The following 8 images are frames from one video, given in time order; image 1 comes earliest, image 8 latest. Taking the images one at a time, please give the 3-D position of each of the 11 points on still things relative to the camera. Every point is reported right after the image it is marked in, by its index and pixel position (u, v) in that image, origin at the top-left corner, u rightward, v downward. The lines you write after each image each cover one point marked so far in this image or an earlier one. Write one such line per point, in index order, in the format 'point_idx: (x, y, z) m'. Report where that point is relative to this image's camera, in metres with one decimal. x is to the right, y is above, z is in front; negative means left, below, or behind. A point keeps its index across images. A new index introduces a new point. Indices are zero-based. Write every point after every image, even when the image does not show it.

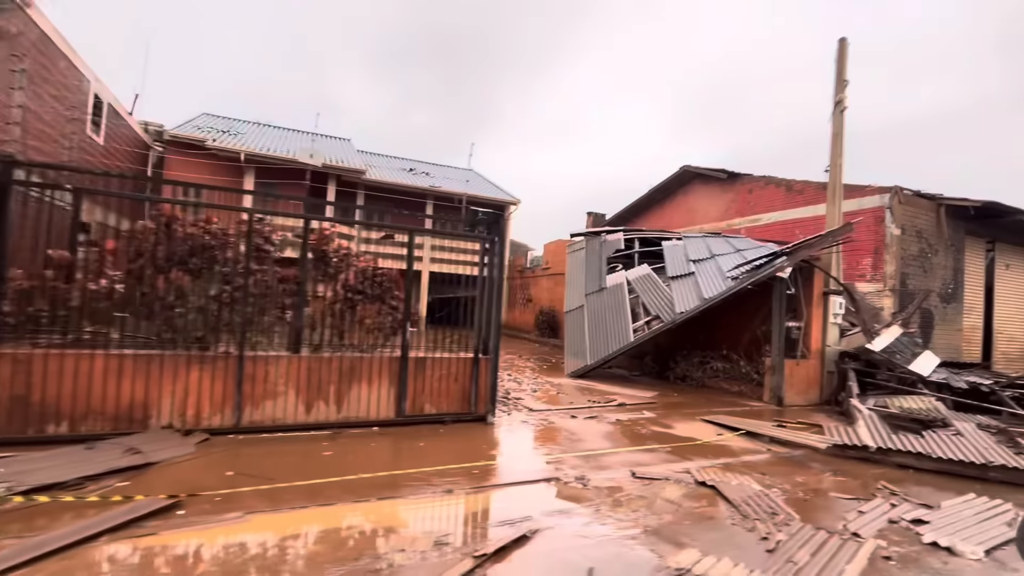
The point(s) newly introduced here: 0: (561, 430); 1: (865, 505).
0: (+0.6, -1.8, +6.1) m
1: (+3.0, -1.8, +4.1) m
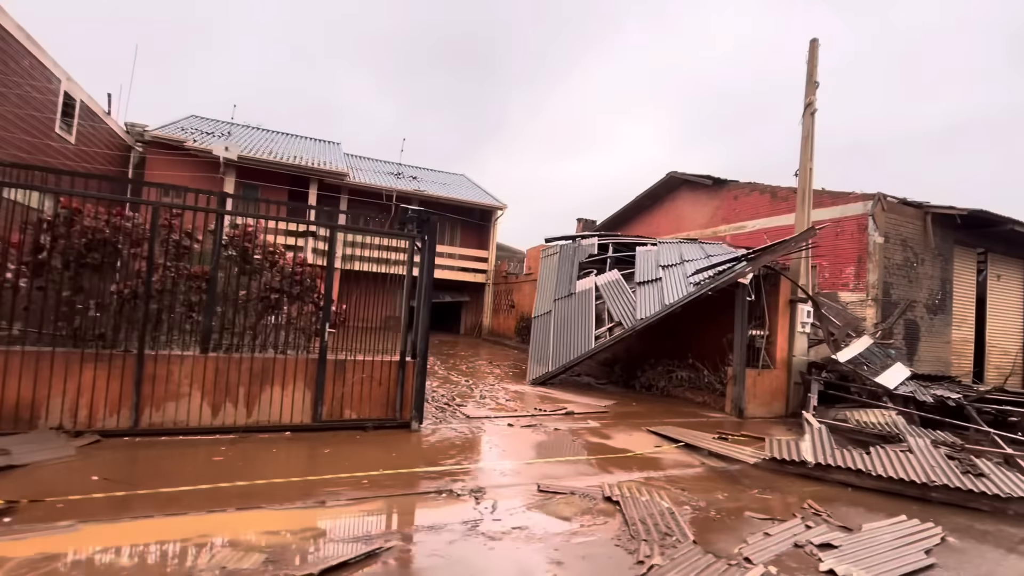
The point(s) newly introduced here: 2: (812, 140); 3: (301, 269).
0: (-0.3, -1.8, +5.8) m
1: (+2.0, -1.9, +3.8) m
2: (+5.8, +2.8, +9.3) m
3: (-2.5, +0.2, +5.8) m
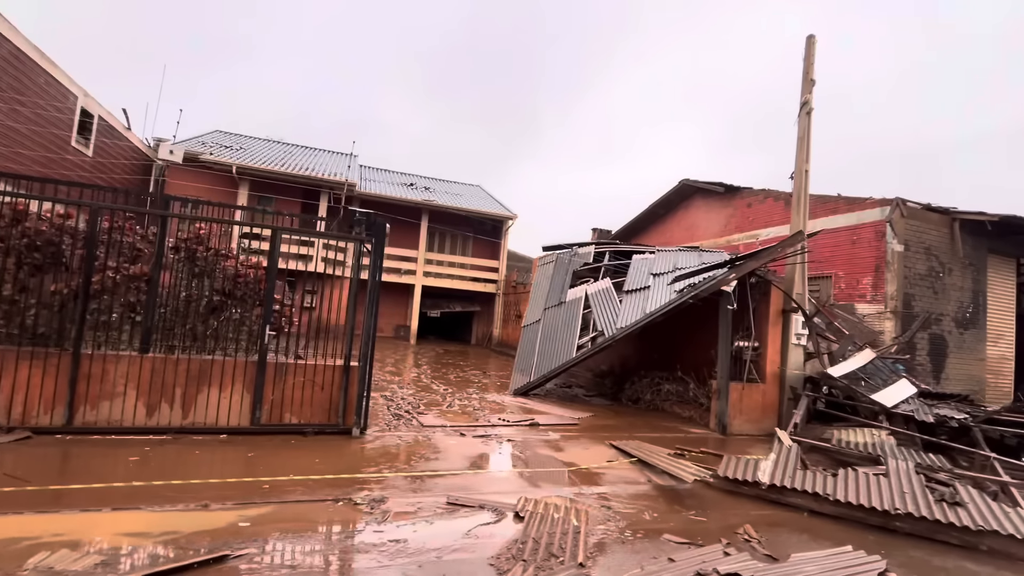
0: (-1.0, -1.9, +5.6) m
1: (+1.2, -1.9, +3.4) m
2: (+5.4, +2.7, +8.8) m
3: (-3.2, +0.2, +5.8) m
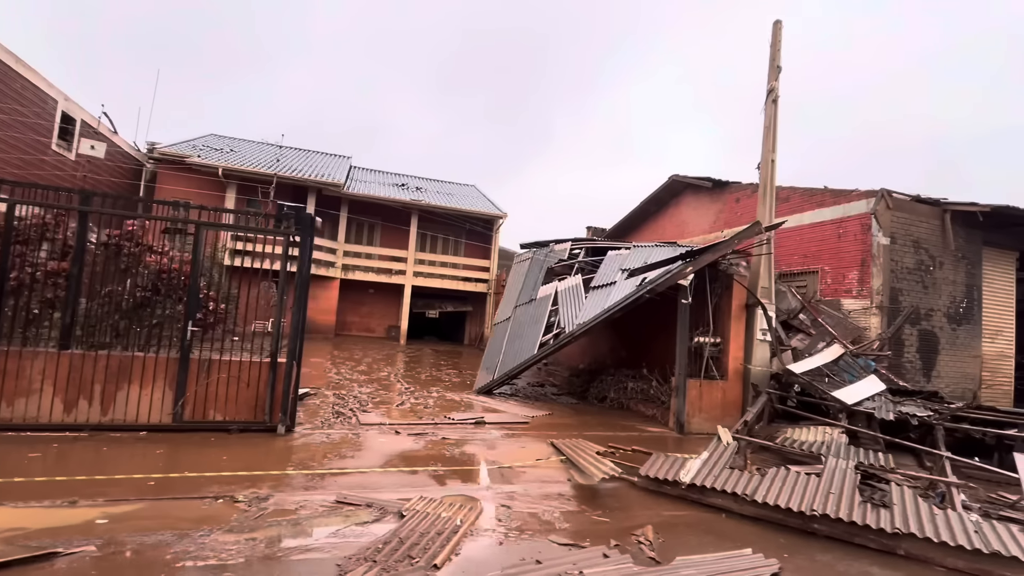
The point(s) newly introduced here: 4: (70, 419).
0: (-1.8, -1.8, +5.5) m
1: (+0.3, -1.8, +3.2) m
2: (+4.6, +2.8, +8.5) m
3: (-4.0, +0.3, +5.7) m
4: (-4.7, -1.4, +5.1) m
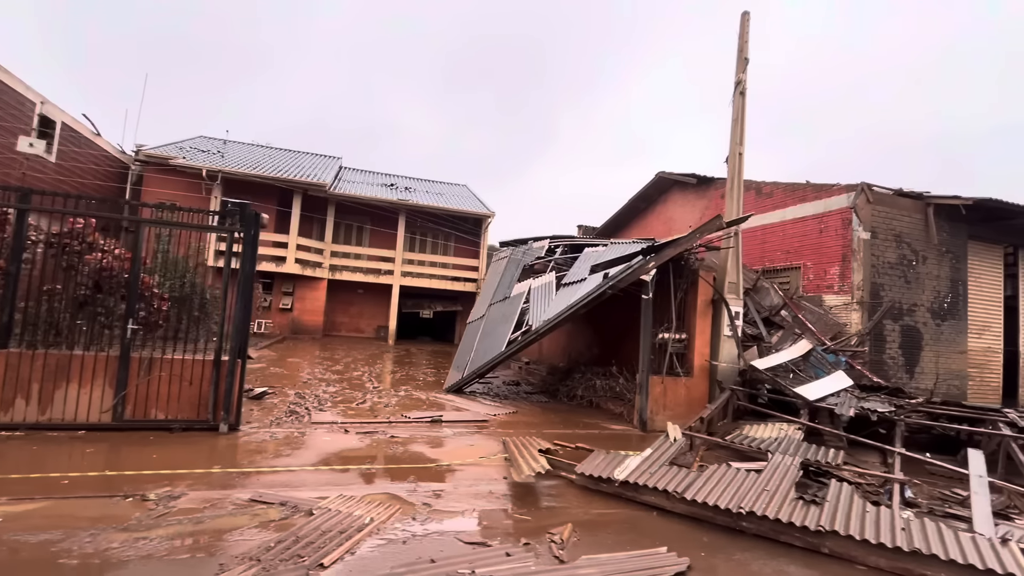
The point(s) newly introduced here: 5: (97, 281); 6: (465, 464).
0: (-2.4, -1.8, +5.4) m
1: (-0.3, -1.7, +3.2) m
2: (+4.0, +2.9, +8.4) m
3: (-4.6, +0.3, +5.7) m
4: (-5.3, -1.4, +5.1) m
5: (-4.8, +0.1, +5.6) m
6: (-0.5, -1.8, +5.1) m
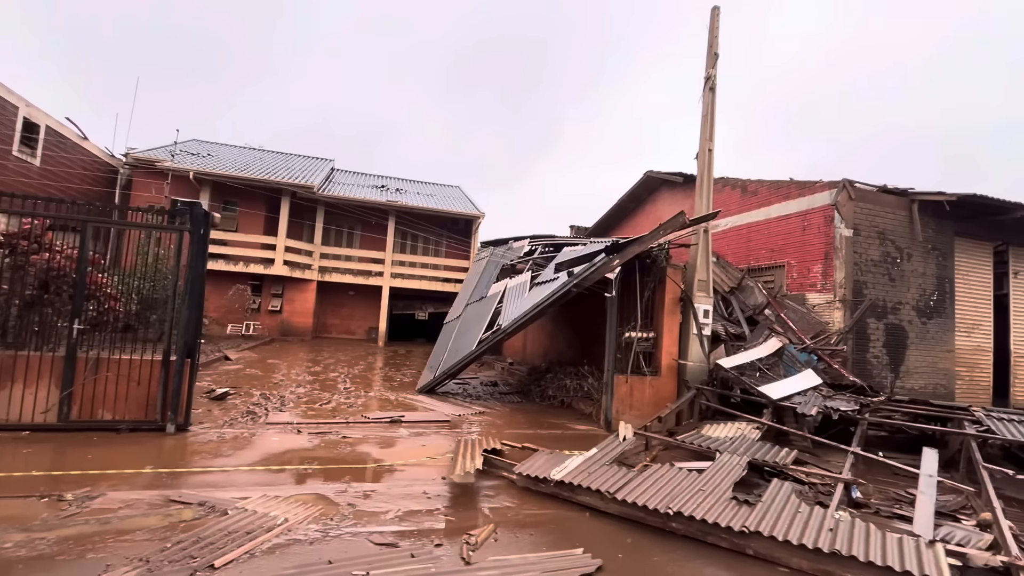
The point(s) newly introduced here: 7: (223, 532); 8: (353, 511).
0: (-3.0, -1.7, +5.4) m
1: (-0.9, -1.7, +3.1) m
2: (+3.4, +2.9, +8.3) m
3: (-5.2, +0.3, +5.7) m
4: (-5.9, -1.4, +5.1) m
5: (-5.3, +0.1, +5.5) m
6: (-1.1, -1.8, +5.0) m
7: (-1.9, -1.6, +3.2) m
8: (-1.2, -1.7, +3.8) m
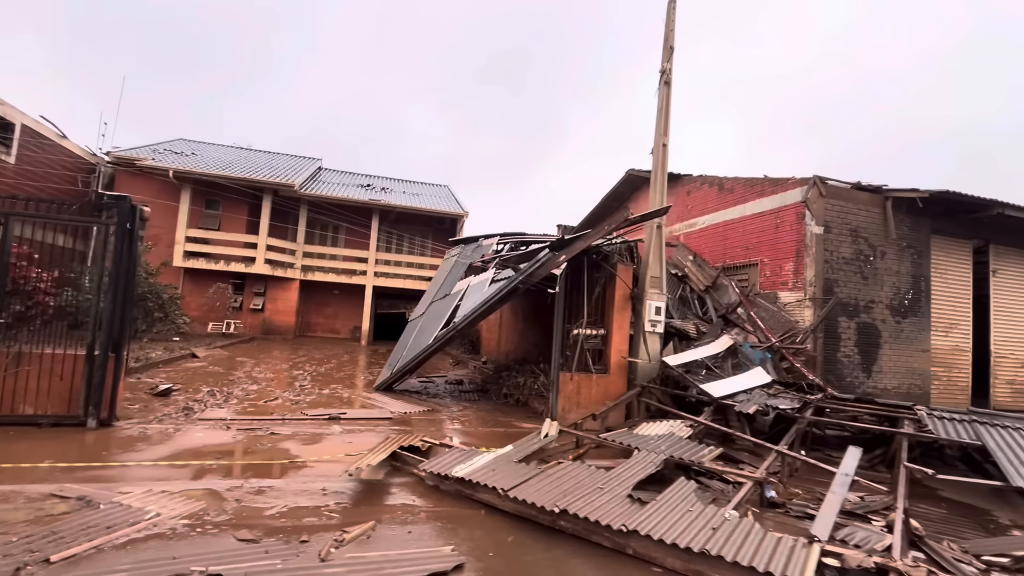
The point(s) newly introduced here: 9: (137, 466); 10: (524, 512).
0: (-3.8, -1.7, +5.3) m
1: (-1.8, -1.6, +3.0) m
2: (+2.6, +2.9, +8.2) m
3: (-6.1, +0.3, +5.7) m
4: (-6.7, -1.3, +5.1) m
5: (-6.2, +0.2, +5.5) m
6: (-1.9, -1.8, +4.9) m
7: (-2.8, -1.6, +3.2) m
8: (-2.1, -1.7, +3.7) m
9: (-3.4, -1.6, +4.5) m
10: (+0.1, -1.8, +3.8) m
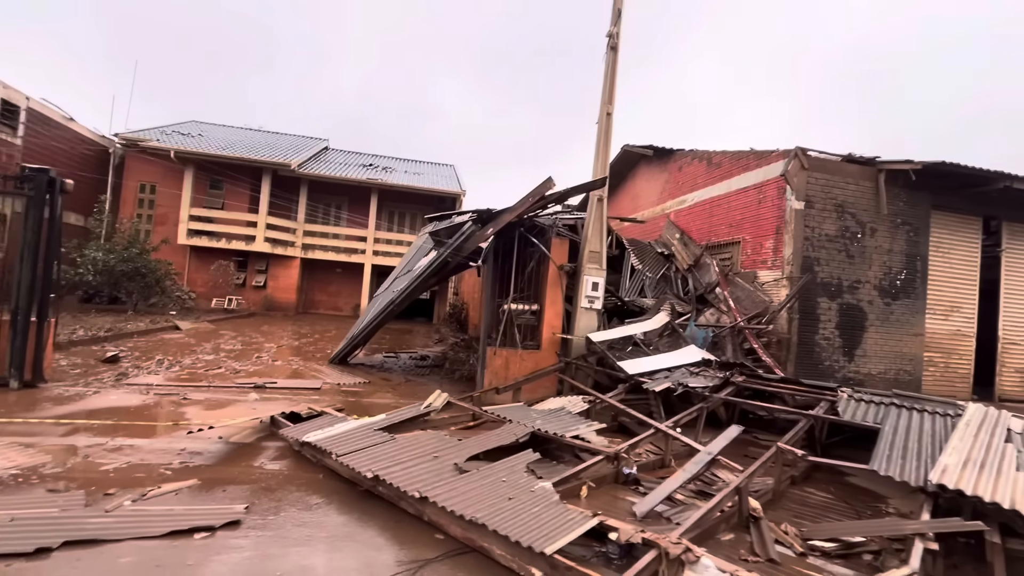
0: (-5.0, -1.3, +5.6) m
1: (-3.2, -1.4, +3.1) m
2: (+1.6, +3.3, +7.8) m
3: (-7.2, +0.7, +6.0) m
4: (-7.9, -0.9, +5.5) m
5: (-7.4, +0.5, +5.9) m
6: (-3.2, -1.4, +5.0) m
7: (-4.2, -1.3, +3.4) m
8: (-3.4, -1.4, +3.9) m
9: (-4.7, -1.3, +4.8) m
10: (-1.2, -1.5, +3.8) m
